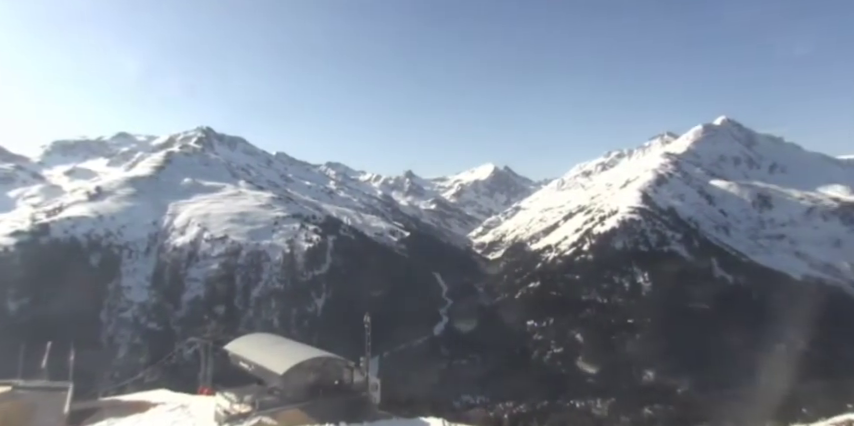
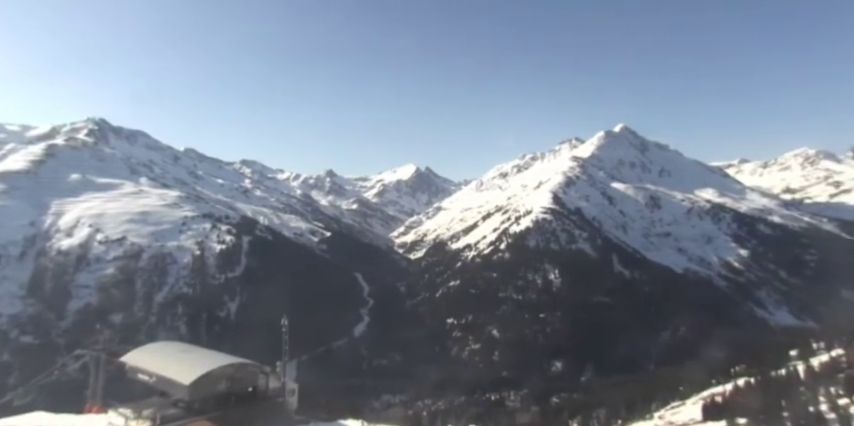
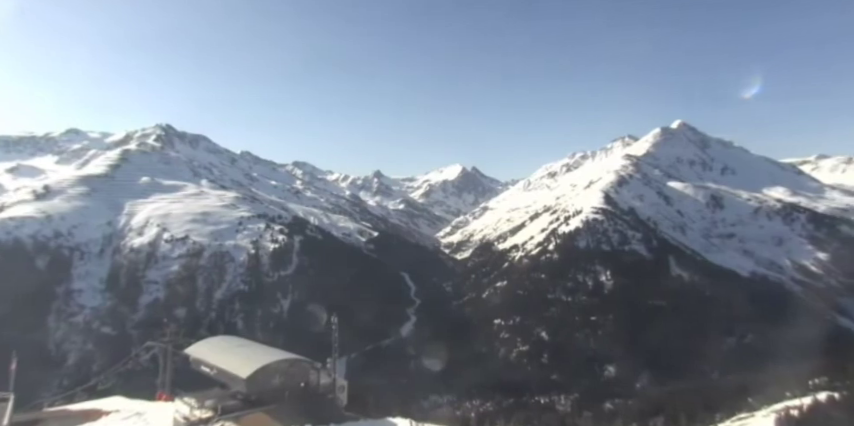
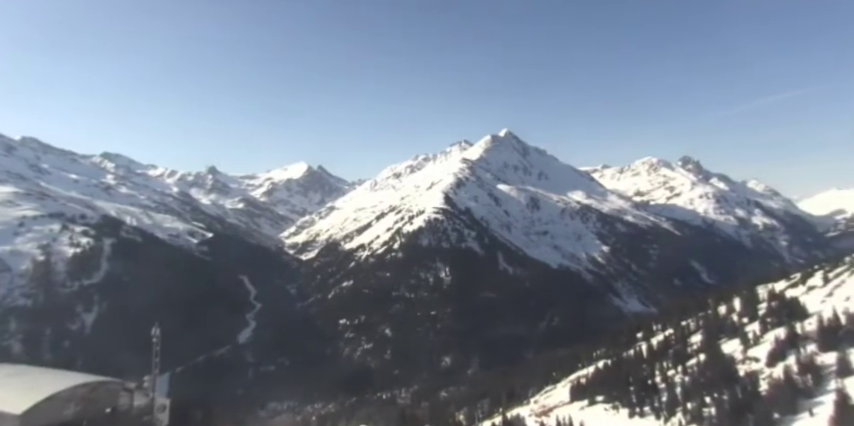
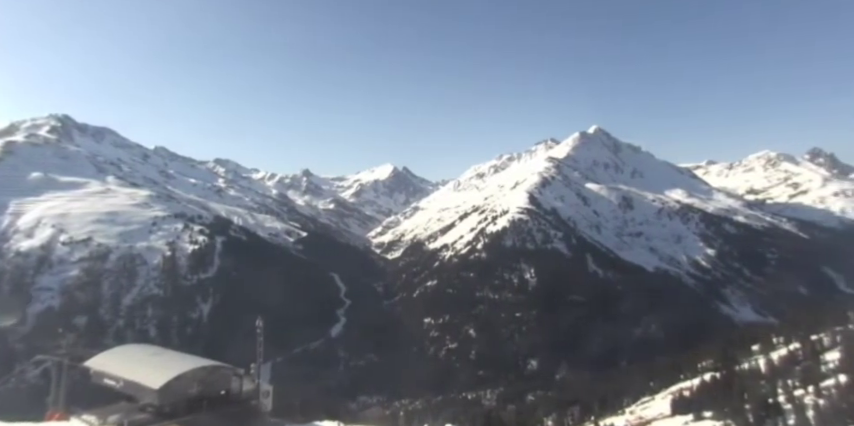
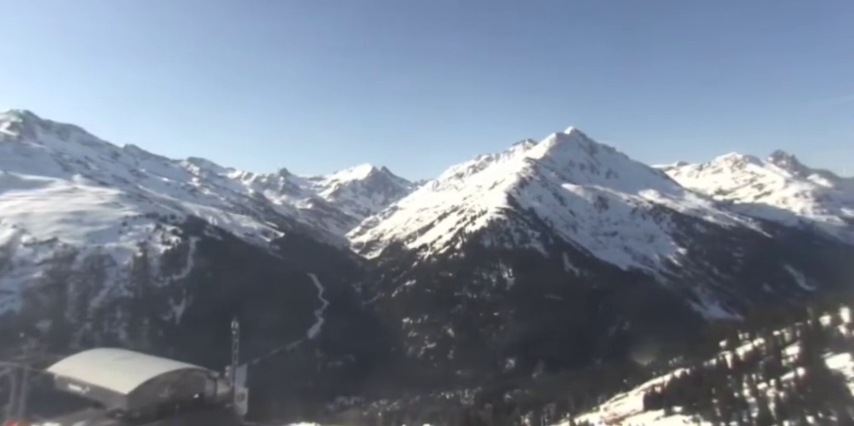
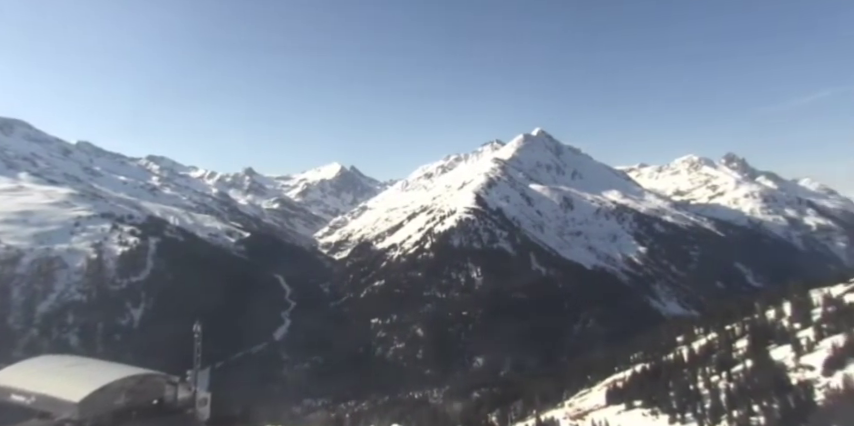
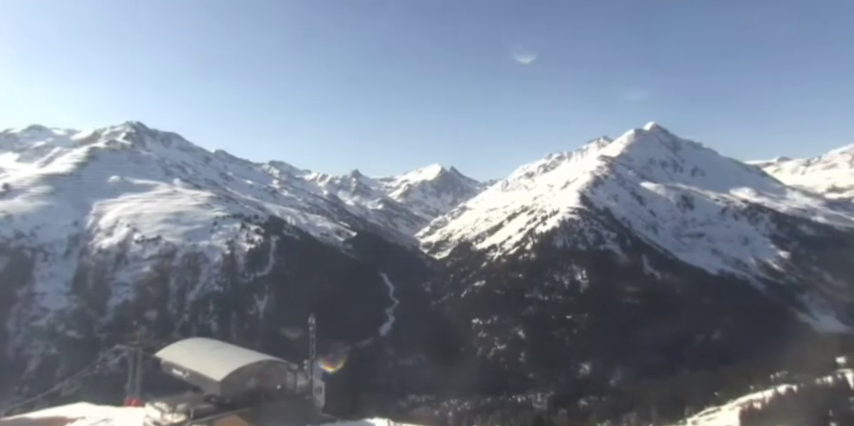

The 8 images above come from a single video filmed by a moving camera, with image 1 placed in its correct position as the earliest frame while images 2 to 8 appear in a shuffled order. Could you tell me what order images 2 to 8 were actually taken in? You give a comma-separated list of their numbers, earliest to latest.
3, 8, 2, 5, 6, 7, 4
